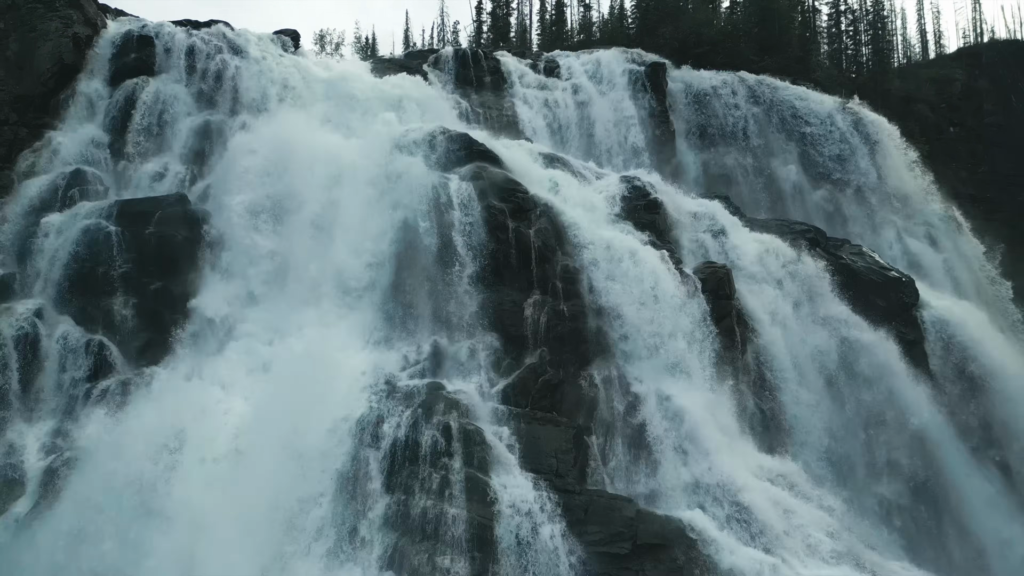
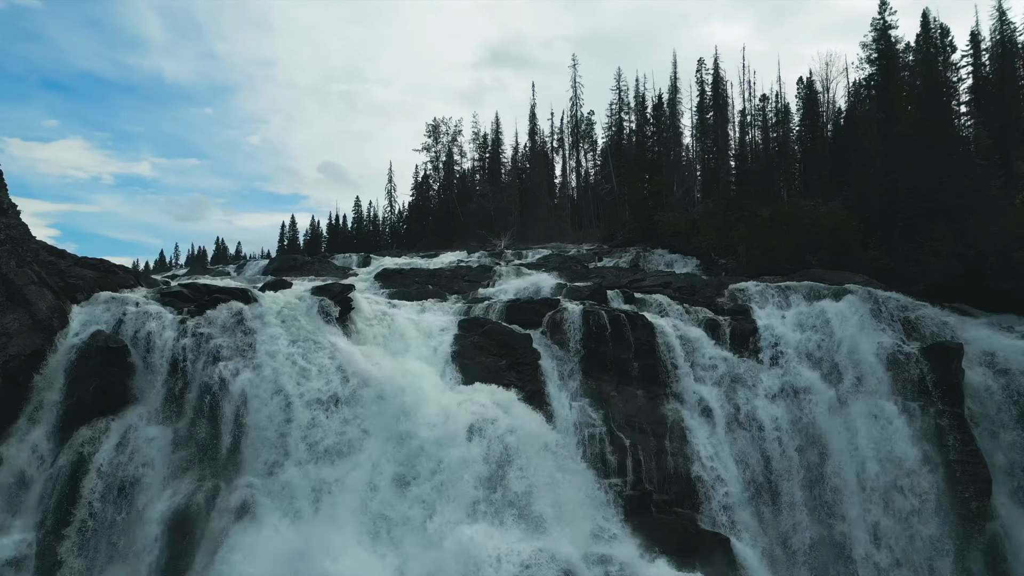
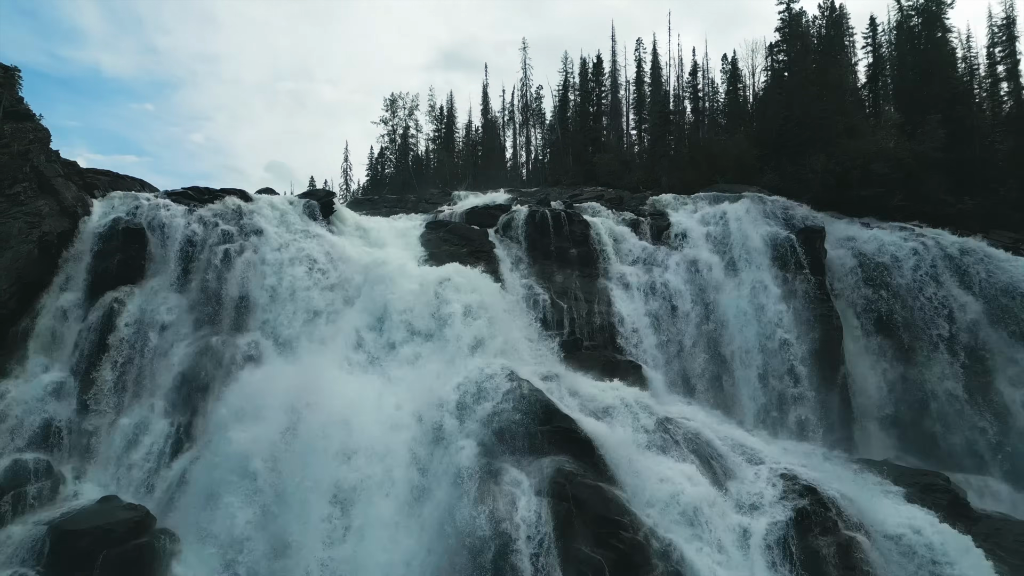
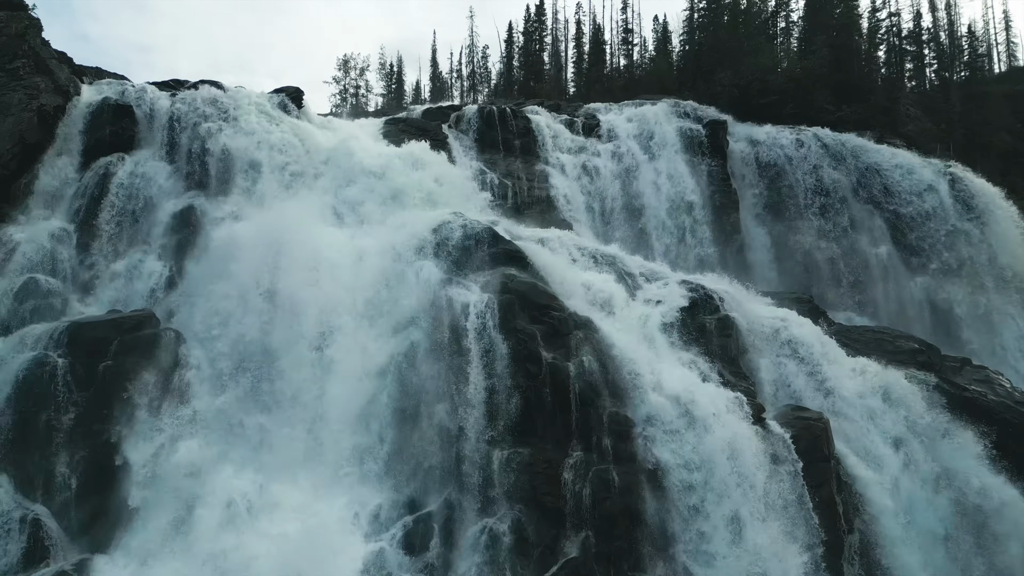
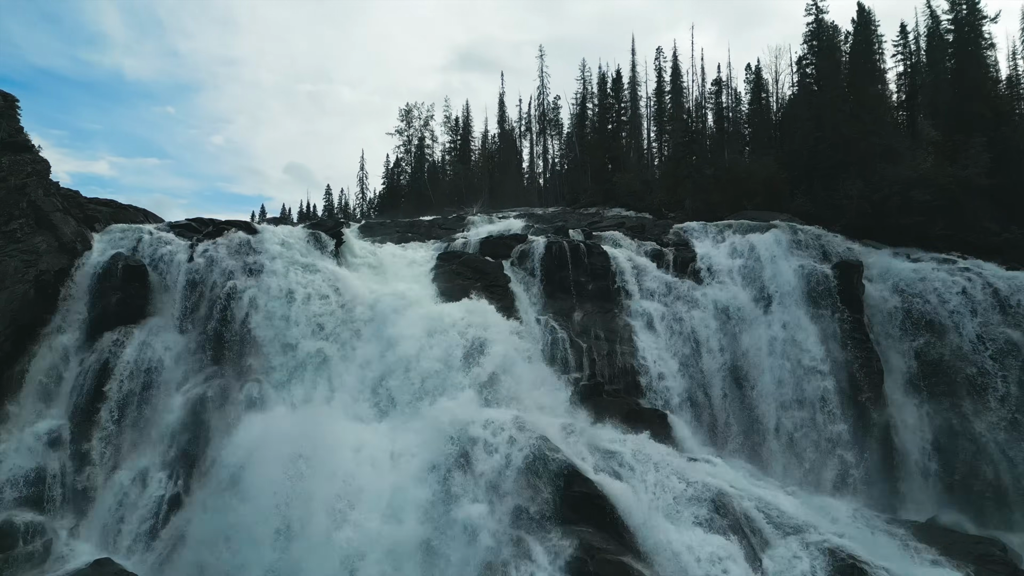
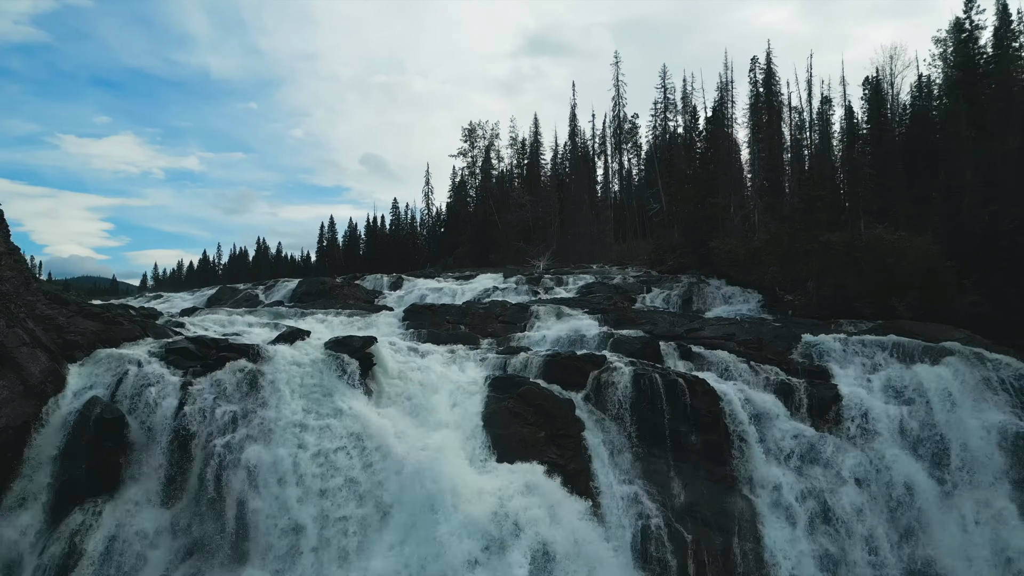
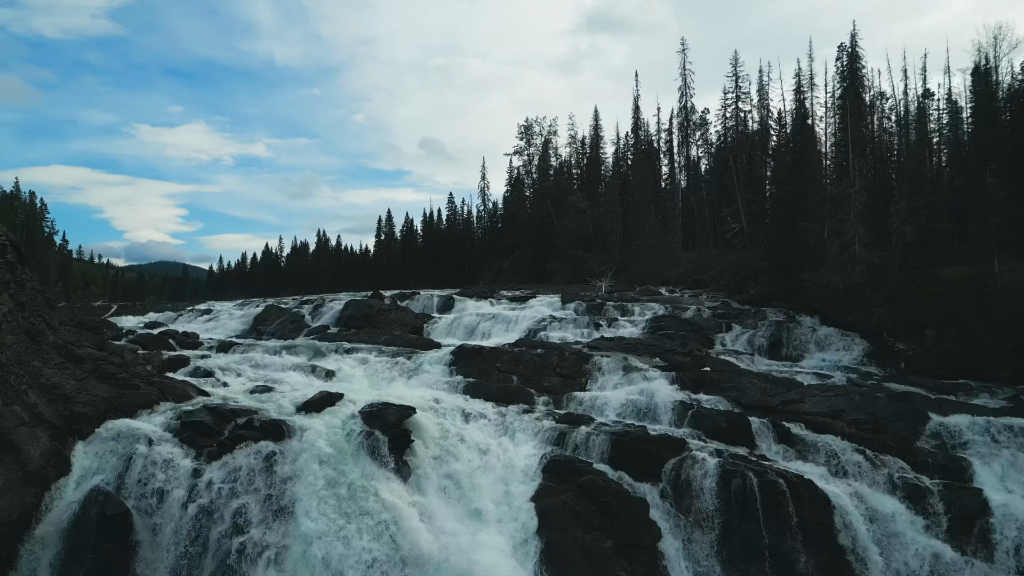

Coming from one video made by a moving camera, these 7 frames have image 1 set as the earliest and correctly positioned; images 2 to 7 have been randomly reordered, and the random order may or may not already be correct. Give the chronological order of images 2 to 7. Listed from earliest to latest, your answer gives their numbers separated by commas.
4, 3, 5, 2, 6, 7
